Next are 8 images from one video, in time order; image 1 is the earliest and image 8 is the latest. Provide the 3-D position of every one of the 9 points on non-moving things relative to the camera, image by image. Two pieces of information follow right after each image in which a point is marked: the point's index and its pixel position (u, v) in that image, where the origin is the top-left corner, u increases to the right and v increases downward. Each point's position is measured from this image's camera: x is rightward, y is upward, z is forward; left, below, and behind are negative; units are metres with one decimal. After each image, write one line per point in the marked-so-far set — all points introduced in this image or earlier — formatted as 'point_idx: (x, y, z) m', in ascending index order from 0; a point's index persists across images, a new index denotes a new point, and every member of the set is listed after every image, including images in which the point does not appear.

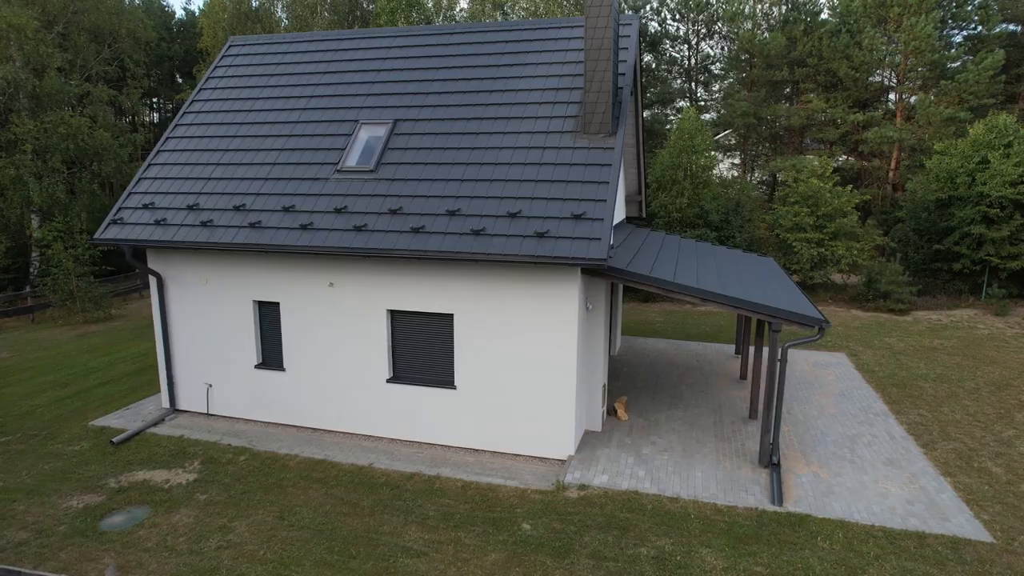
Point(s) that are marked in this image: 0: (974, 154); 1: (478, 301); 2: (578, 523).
0: (+13.9, +4.1, +17.4) m
1: (-0.6, -0.2, +8.4) m
2: (+0.8, -2.8, +6.9) m
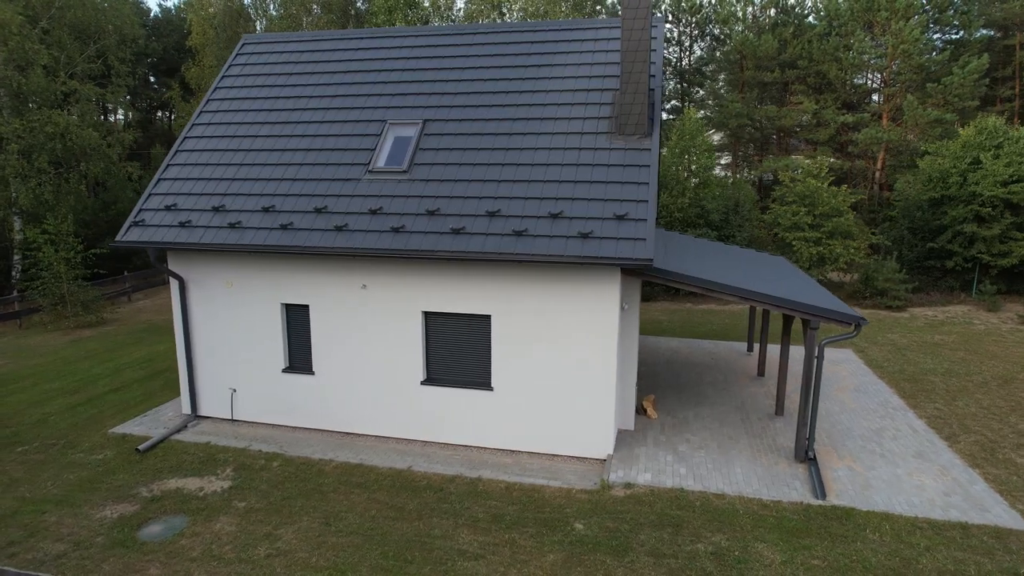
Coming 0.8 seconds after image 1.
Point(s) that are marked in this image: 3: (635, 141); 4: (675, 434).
0: (+14.1, +4.2, +18.0) m
1: (0.0, -0.2, +8.4) m
2: (+1.4, -2.8, +7.0) m
3: (+1.8, +2.2, +8.5) m
4: (+2.6, -2.3, +9.2) m
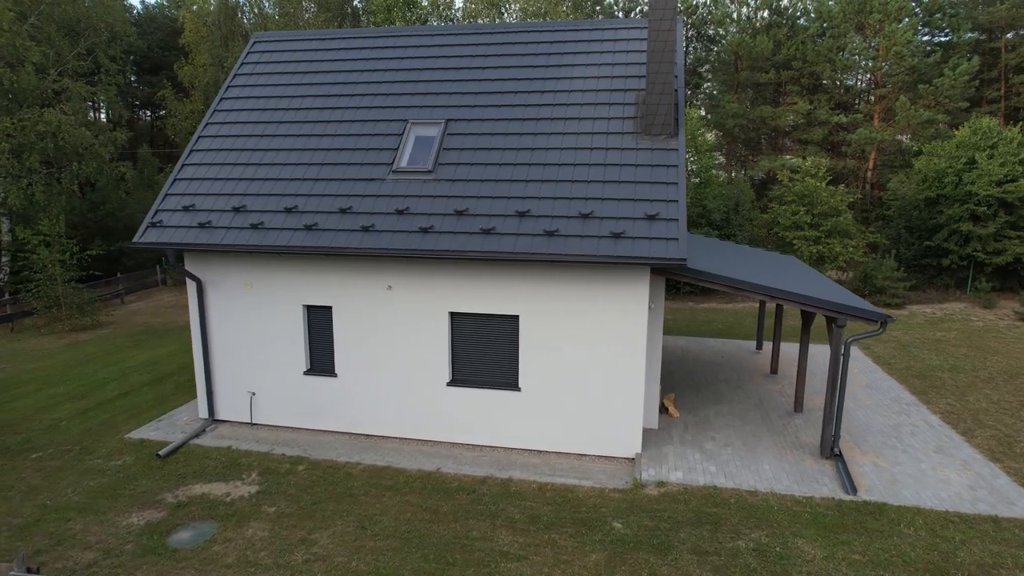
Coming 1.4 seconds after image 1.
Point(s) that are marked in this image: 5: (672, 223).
0: (+14.2, +4.2, +18.3) m
1: (+0.4, -0.2, +8.4) m
2: (+1.9, -2.8, +7.0) m
3: (+2.2, +2.2, +8.6) m
4: (+3.0, -2.3, +9.3) m
5: (+2.1, +0.9, +7.7) m
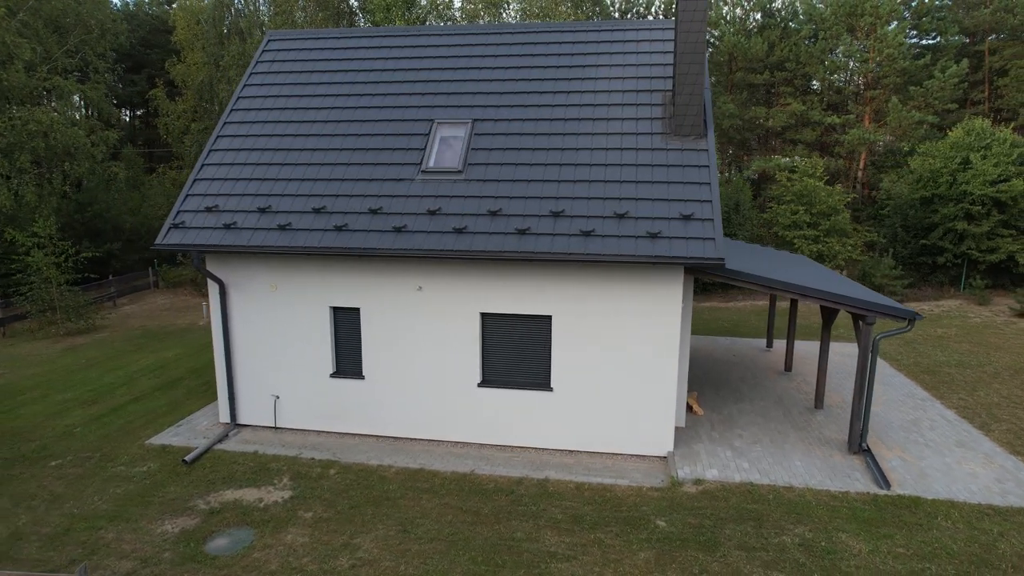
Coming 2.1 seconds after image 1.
0: (+14.3, +4.3, +18.8) m
1: (+0.9, -0.2, +8.4) m
2: (+2.4, -2.8, +7.1) m
3: (+2.7, +2.2, +8.6) m
4: (+3.5, -2.3, +9.4) m
5: (+2.6, +0.9, +7.7) m
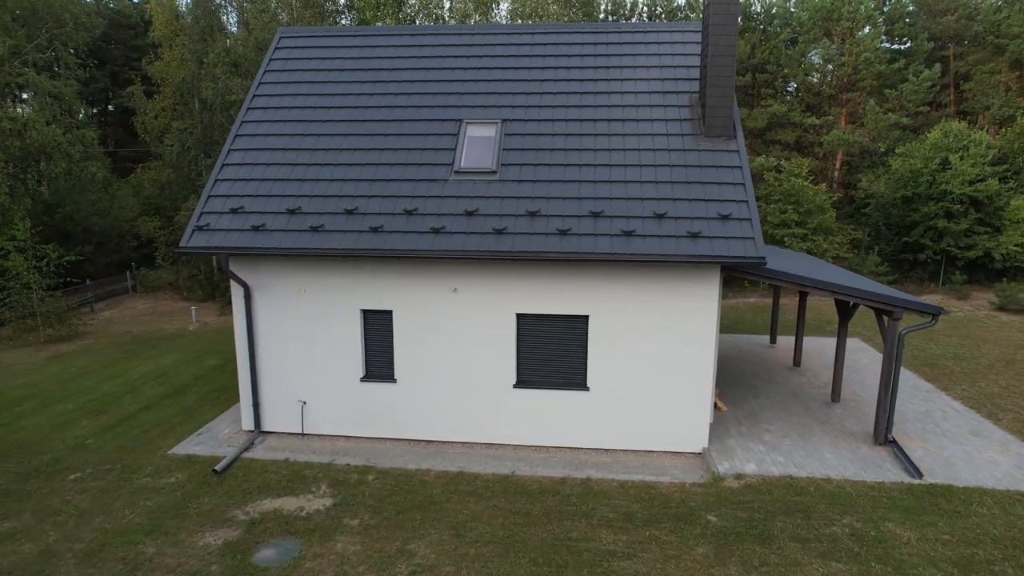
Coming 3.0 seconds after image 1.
0: (+14.2, +4.5, +19.5) m
1: (+1.4, -0.2, +8.4) m
2: (+3.1, -2.8, +7.2) m
3: (+3.2, +2.2, +8.8) m
4: (+4.0, -2.3, +9.6) m
5: (+3.2, +0.9, +7.9) m
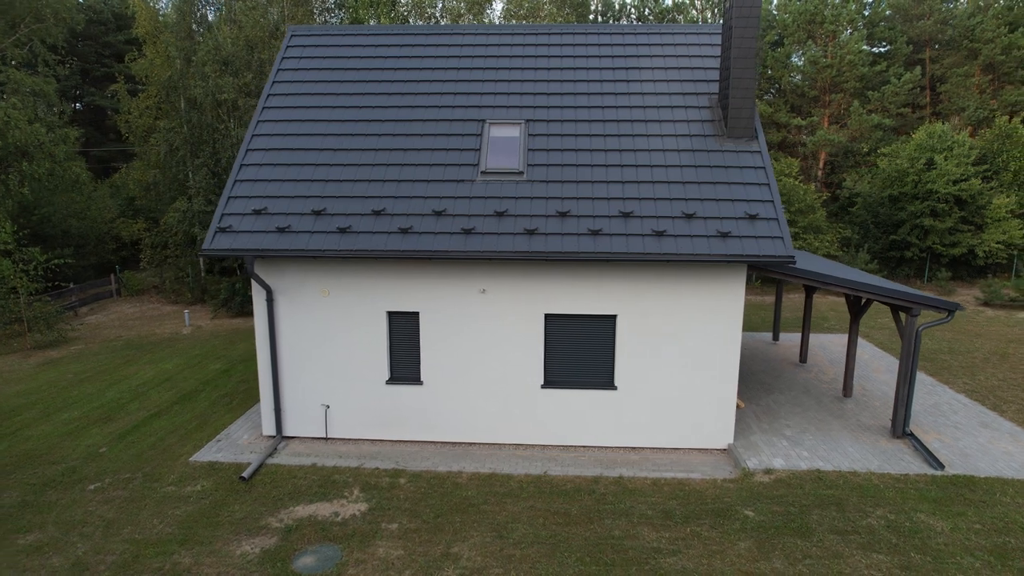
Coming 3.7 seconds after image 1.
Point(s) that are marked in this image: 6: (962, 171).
0: (+14.2, +4.6, +20.1) m
1: (+1.8, -0.2, +8.5) m
2: (+3.6, -2.7, +7.3) m
3: (+3.6, +2.2, +8.9) m
4: (+4.4, -2.2, +9.7) m
5: (+3.6, +0.9, +8.0) m
6: (+15.1, +3.9, +19.4) m
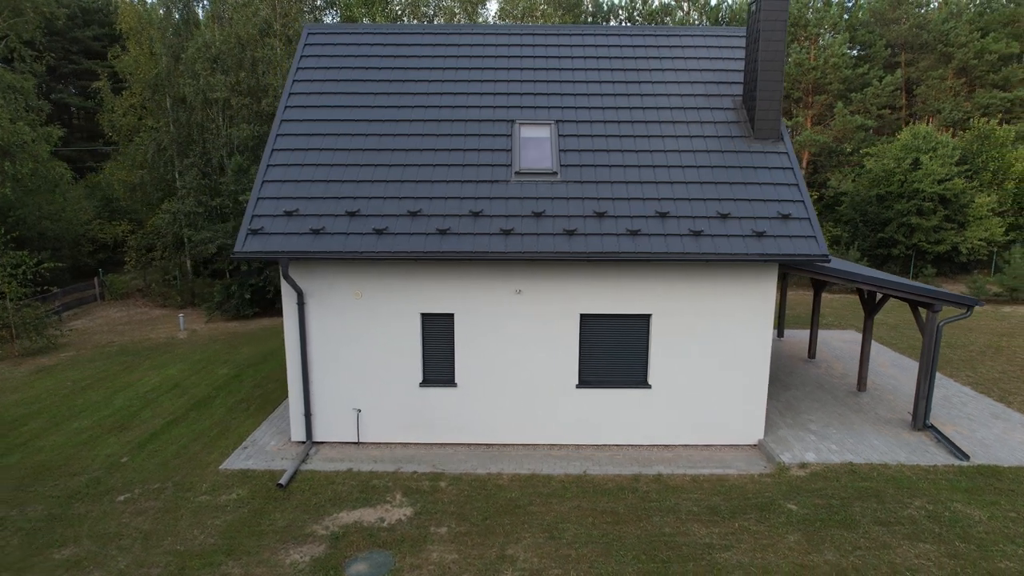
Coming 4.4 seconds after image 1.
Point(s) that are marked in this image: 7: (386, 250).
0: (+14.1, +4.7, +20.8) m
1: (+2.4, -0.2, +8.6) m
2: (+4.2, -2.7, +7.5) m
3: (+4.0, +2.3, +9.1) m
4: (+4.9, -2.2, +10.0) m
5: (+4.2, +0.9, +8.2) m
6: (+15.0, +4.1, +20.1) m
7: (-1.7, +0.5, +8.0) m
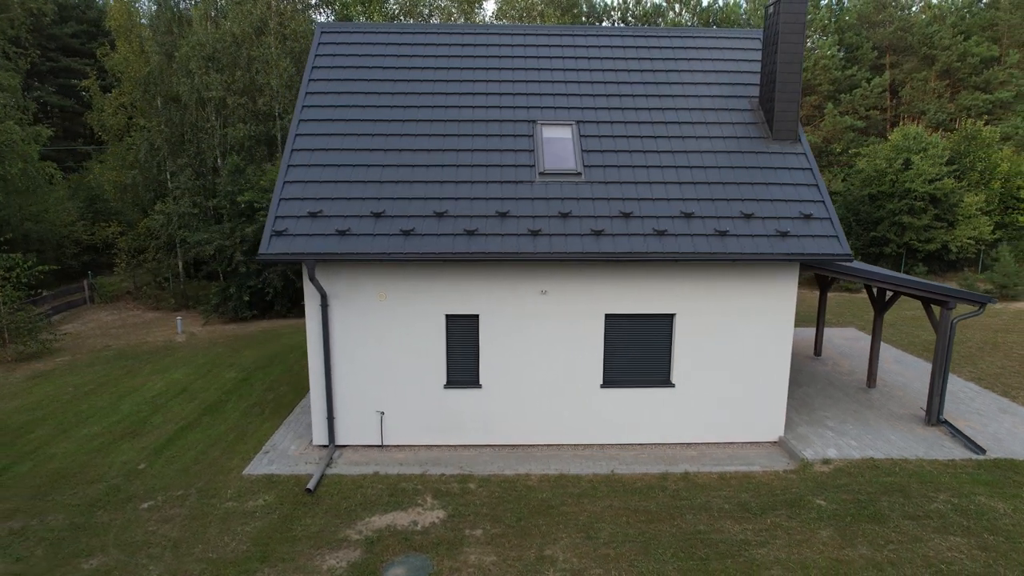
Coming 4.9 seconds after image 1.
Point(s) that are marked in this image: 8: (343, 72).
0: (+14.1, +4.8, +21.2) m
1: (+2.7, -0.2, +8.7) m
2: (+4.6, -2.7, +7.6) m
3: (+4.4, +2.3, +9.2) m
4: (+5.2, -2.2, +10.1) m
5: (+4.5, +1.0, +8.3) m
6: (+15.0, +4.1, +20.5) m
7: (-1.3, +0.5, +7.9) m
8: (-3.0, +3.7, +10.0) m
